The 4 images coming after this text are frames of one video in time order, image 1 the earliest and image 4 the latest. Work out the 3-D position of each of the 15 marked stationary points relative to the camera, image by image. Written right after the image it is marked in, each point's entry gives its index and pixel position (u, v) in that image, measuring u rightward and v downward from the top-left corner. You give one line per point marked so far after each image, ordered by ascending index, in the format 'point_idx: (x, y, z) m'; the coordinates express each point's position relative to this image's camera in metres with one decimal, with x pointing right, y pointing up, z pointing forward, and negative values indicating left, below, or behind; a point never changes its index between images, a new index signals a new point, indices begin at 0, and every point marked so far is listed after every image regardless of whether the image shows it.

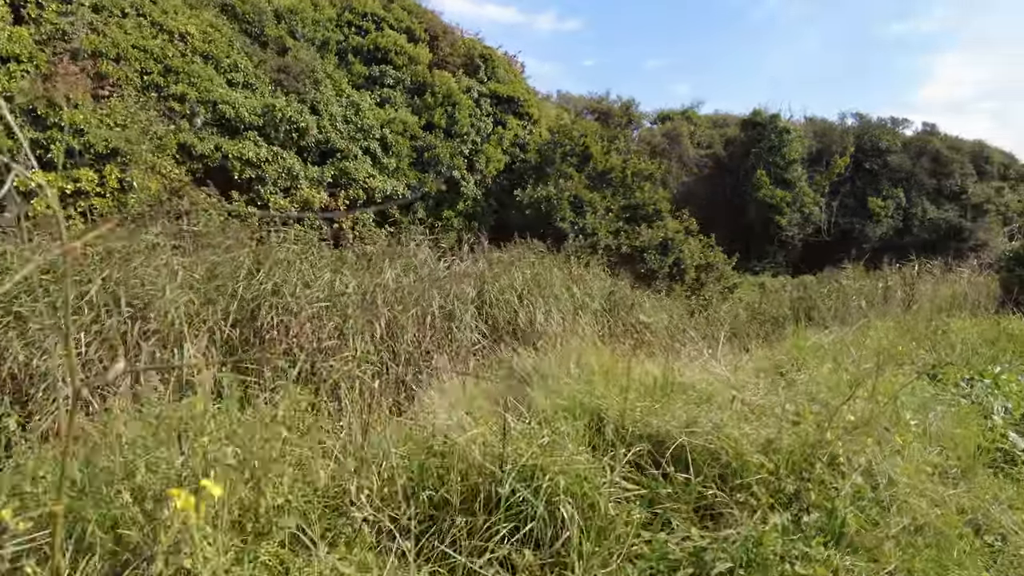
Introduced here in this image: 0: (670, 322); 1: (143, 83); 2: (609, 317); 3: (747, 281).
0: (+1.6, -0.4, +6.7) m
1: (-3.5, +1.9, +6.2) m
2: (+0.9, -0.3, +6.3) m
3: (+4.5, +0.1, +12.4) m
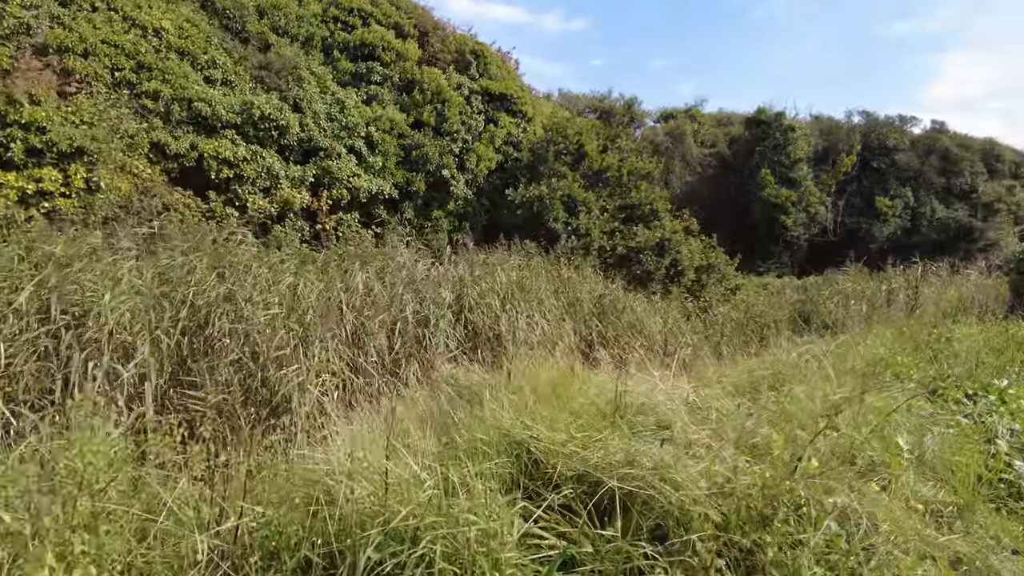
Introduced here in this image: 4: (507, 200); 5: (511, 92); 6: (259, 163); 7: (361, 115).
0: (+1.5, -0.4, +6.5) m
1: (-3.7, +1.9, +6.0) m
2: (+0.8, -0.3, +6.0) m
3: (+4.4, +0.1, +12.1) m
4: (-0.1, +1.1, +8.5) m
5: (0.0, +2.8, +9.3) m
6: (-2.6, +1.3, +6.6) m
7: (-1.8, +2.1, +7.8) m
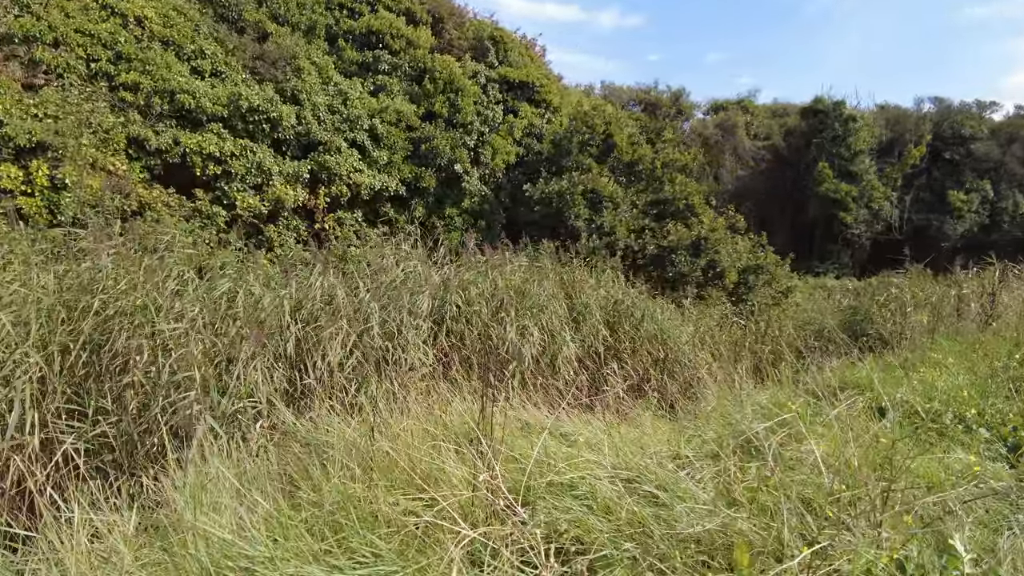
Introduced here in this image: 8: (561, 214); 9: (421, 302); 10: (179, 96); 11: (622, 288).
0: (+1.5, -0.4, +5.7) m
1: (-3.6, +1.9, +5.6) m
2: (+0.8, -0.4, +5.3) m
3: (+4.9, +0.1, +11.0) m
4: (+0.2, +1.1, +7.8) m
5: (+0.3, +2.8, +8.7) m
6: (-2.5, +1.2, +6.2) m
7: (-1.6, +2.0, +7.3) m
8: (+0.6, +0.9, +7.7) m
9: (-0.6, -0.1, +4.4) m
10: (-3.0, +1.7, +5.9) m
11: (+1.0, 0.0, +6.0) m
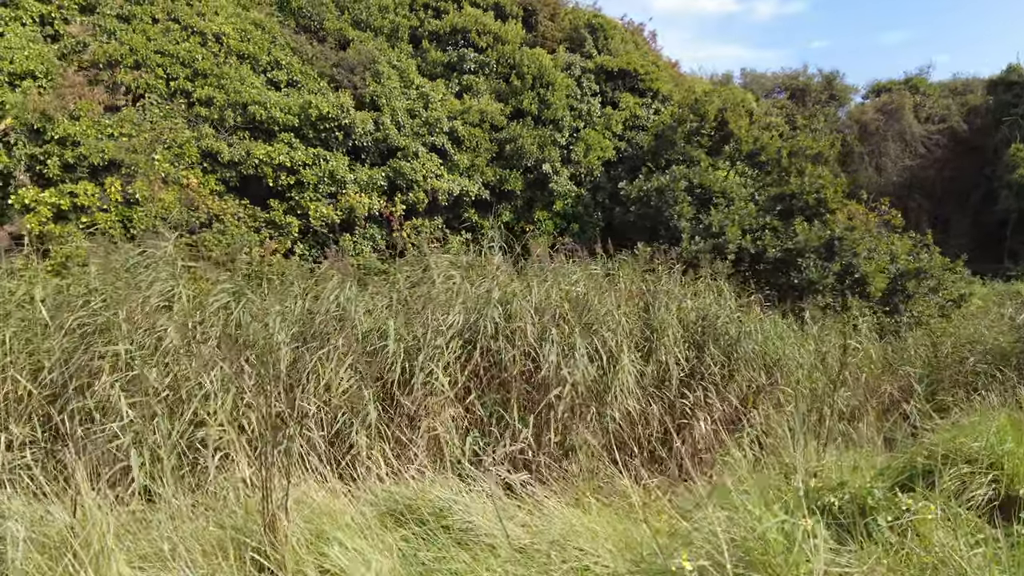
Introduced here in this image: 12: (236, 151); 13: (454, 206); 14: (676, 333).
0: (+2.0, -0.5, +4.6) m
1: (-3.0, +1.8, +5.8) m
2: (+1.2, -0.5, +4.4) m
3: (+6.6, -0.1, +9.1) m
4: (+1.2, +1.0, +7.1) m
5: (+1.5, +2.6, +7.9) m
6: (-1.8, +1.1, +6.1) m
7: (-0.7, +1.9, +7.0) m
8: (+1.6, +0.8, +6.8) m
9: (-0.4, -0.2, +3.9) m
10: (-2.3, +1.6, +5.9) m
11: (+1.6, -0.1, +5.1) m
12: (-2.4, +1.2, +5.8) m
13: (-0.6, +0.9, +6.8) m
14: (+1.1, -0.3, +4.5) m
